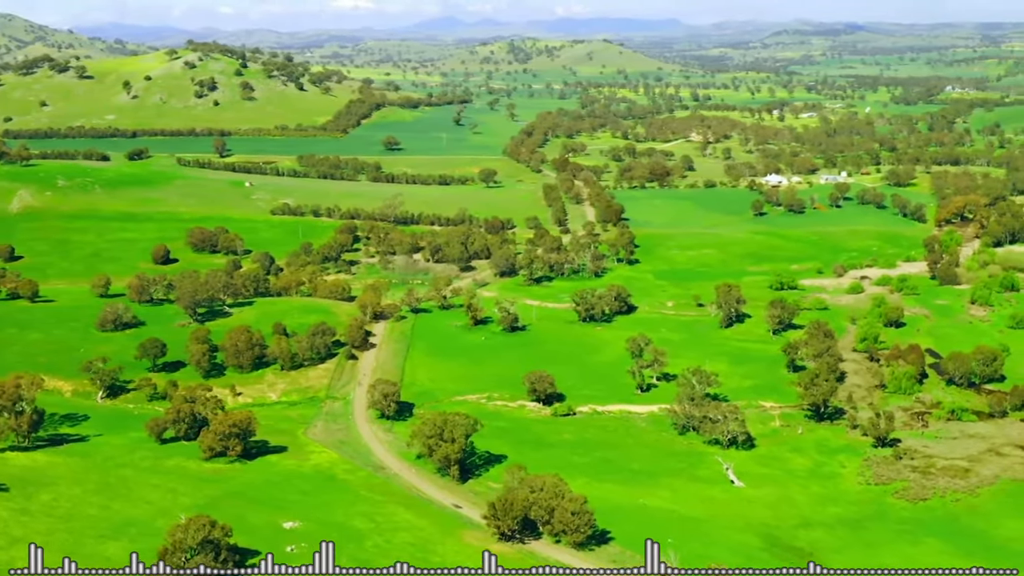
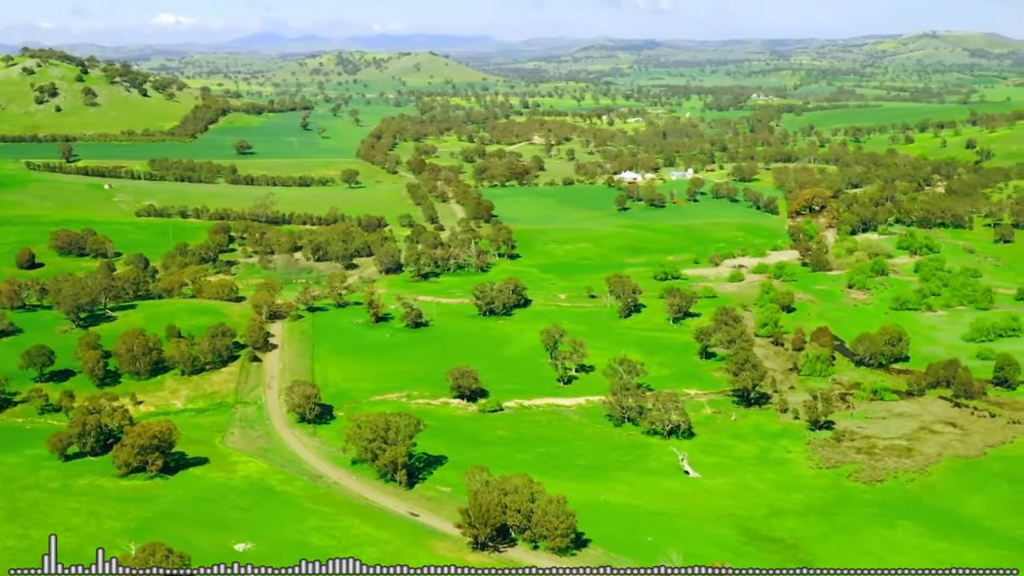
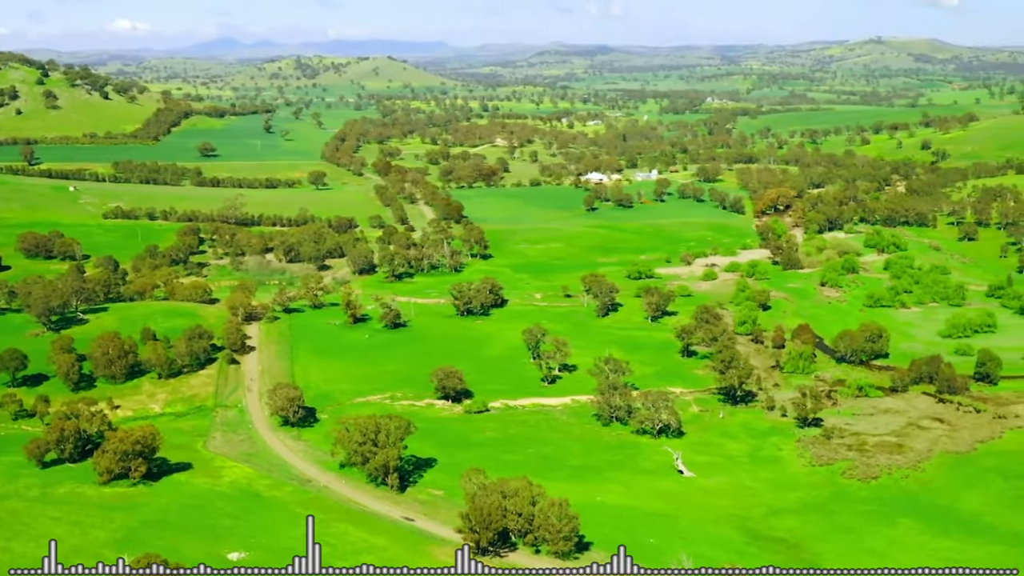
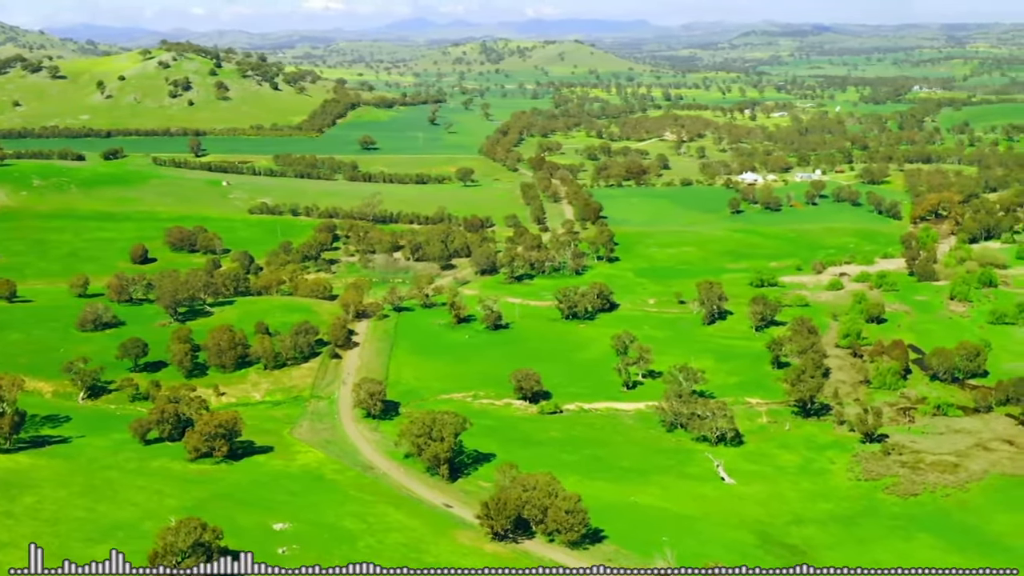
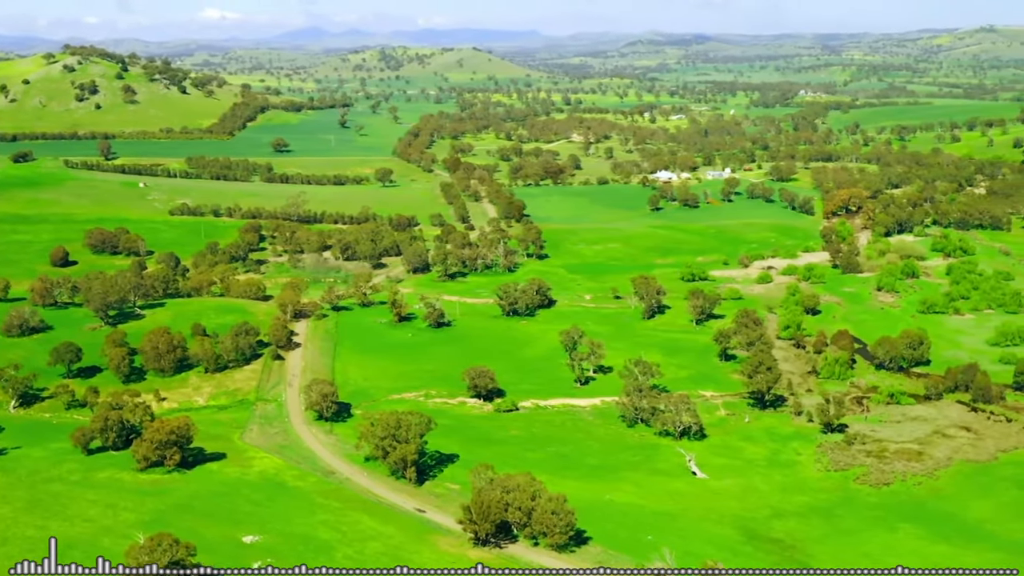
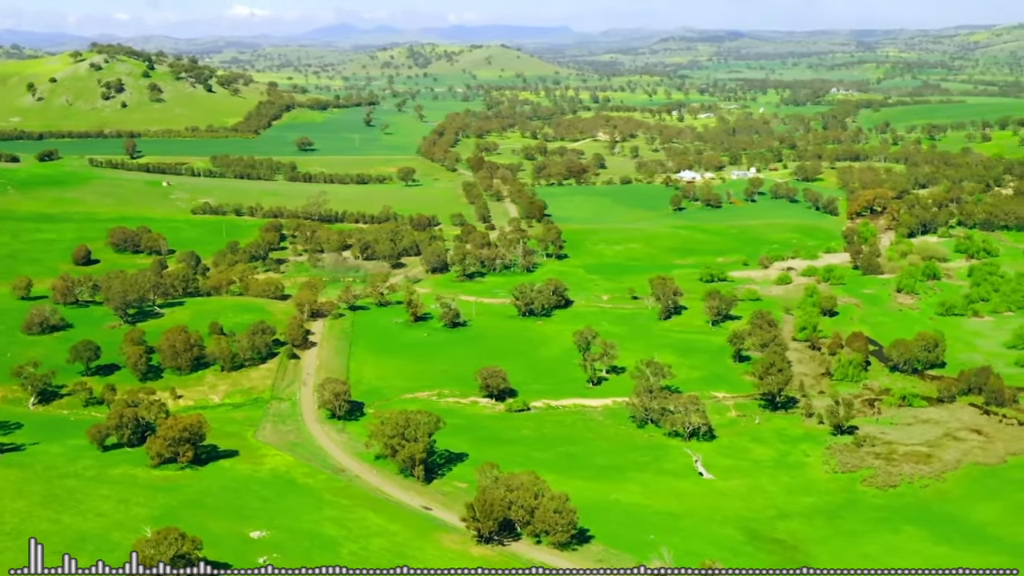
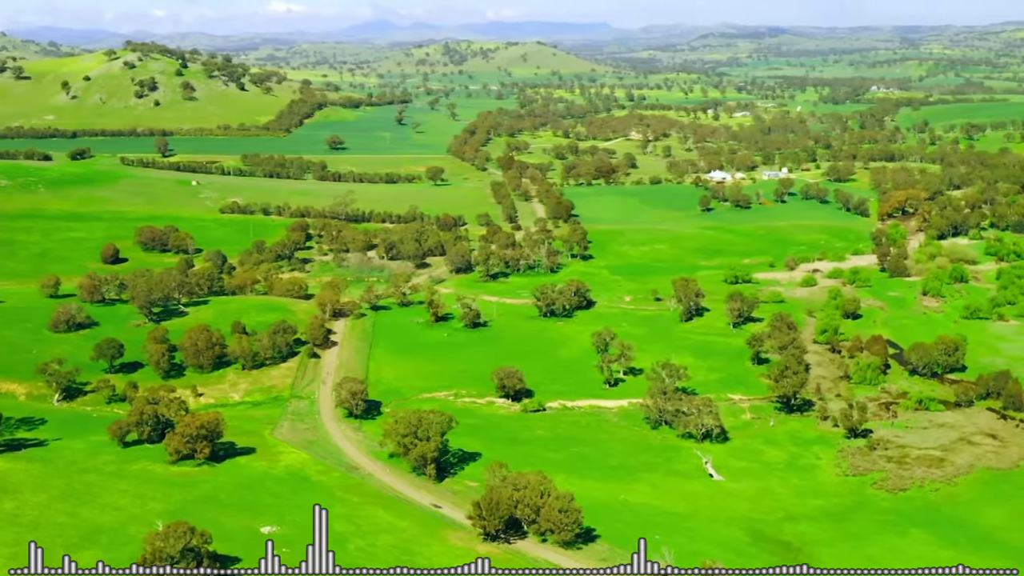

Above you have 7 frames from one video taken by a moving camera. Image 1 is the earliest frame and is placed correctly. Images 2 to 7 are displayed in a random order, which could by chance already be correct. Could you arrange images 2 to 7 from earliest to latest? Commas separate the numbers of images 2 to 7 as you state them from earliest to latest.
4, 7, 6, 5, 2, 3
